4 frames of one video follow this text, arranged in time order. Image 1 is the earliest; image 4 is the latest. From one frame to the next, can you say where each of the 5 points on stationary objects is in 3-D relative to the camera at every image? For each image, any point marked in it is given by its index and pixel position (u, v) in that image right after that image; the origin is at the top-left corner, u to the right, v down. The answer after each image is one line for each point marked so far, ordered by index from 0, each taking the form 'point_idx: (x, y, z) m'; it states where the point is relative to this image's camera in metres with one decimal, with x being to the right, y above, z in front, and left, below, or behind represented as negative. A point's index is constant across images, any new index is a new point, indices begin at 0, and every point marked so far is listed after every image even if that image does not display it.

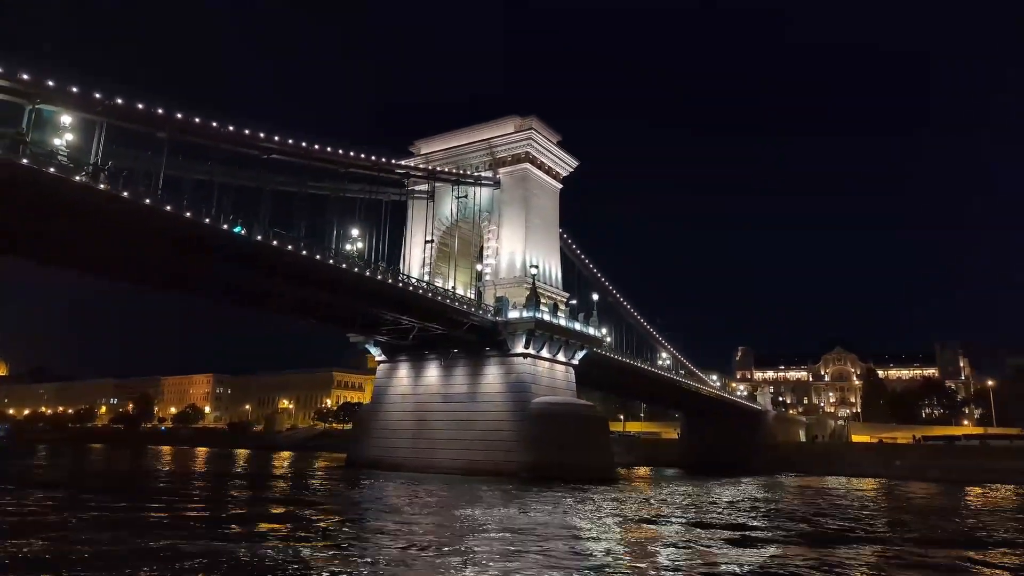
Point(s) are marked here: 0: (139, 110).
0: (-7.1, +3.4, +14.6) m
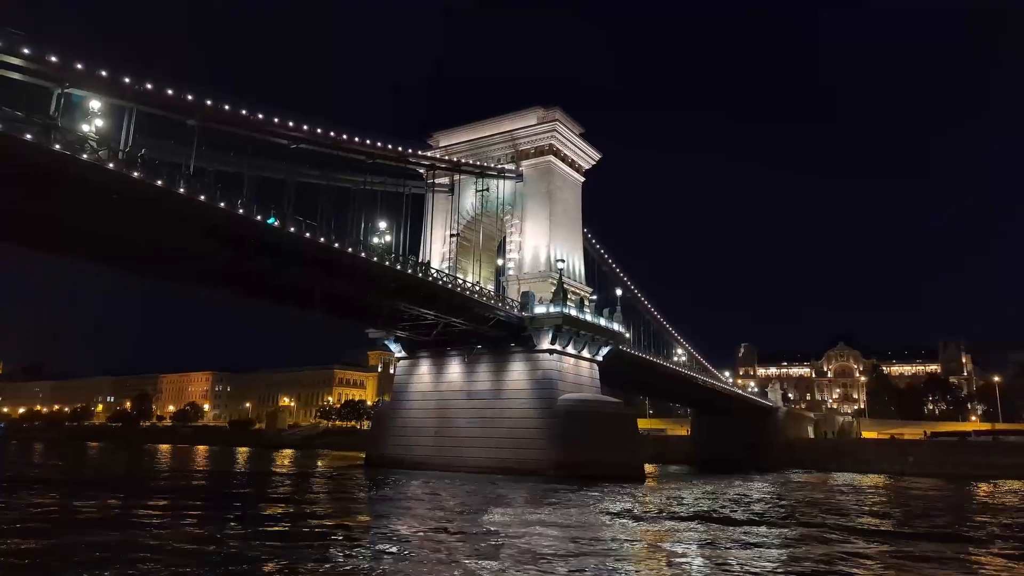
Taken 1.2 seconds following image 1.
0: (-6.3, +3.5, +14.0) m
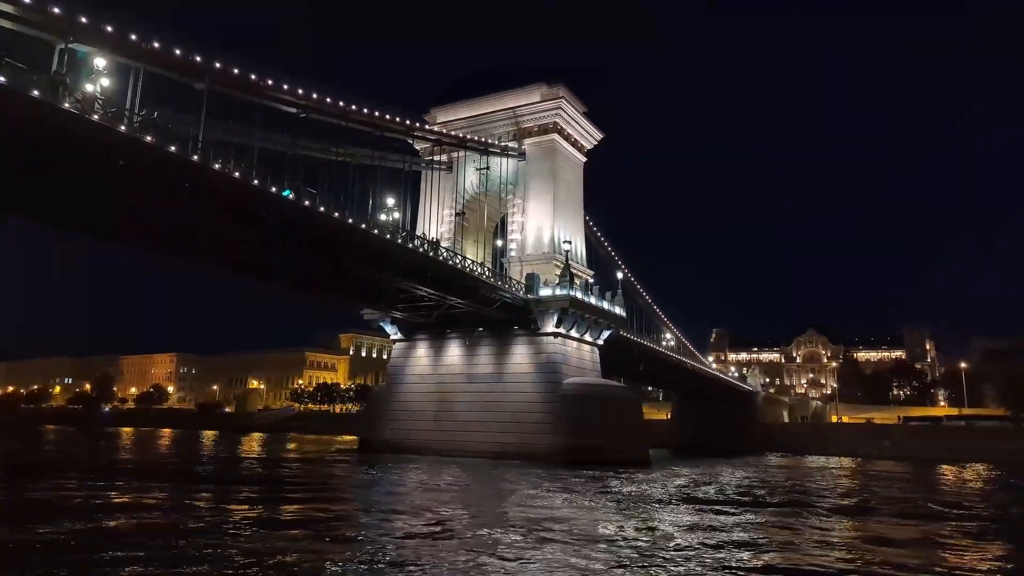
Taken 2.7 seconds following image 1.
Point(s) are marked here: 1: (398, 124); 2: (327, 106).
0: (-5.7, +3.9, +13.1) m
1: (-2.9, +4.2, +19.6) m
2: (-4.0, +4.0, +16.8) m
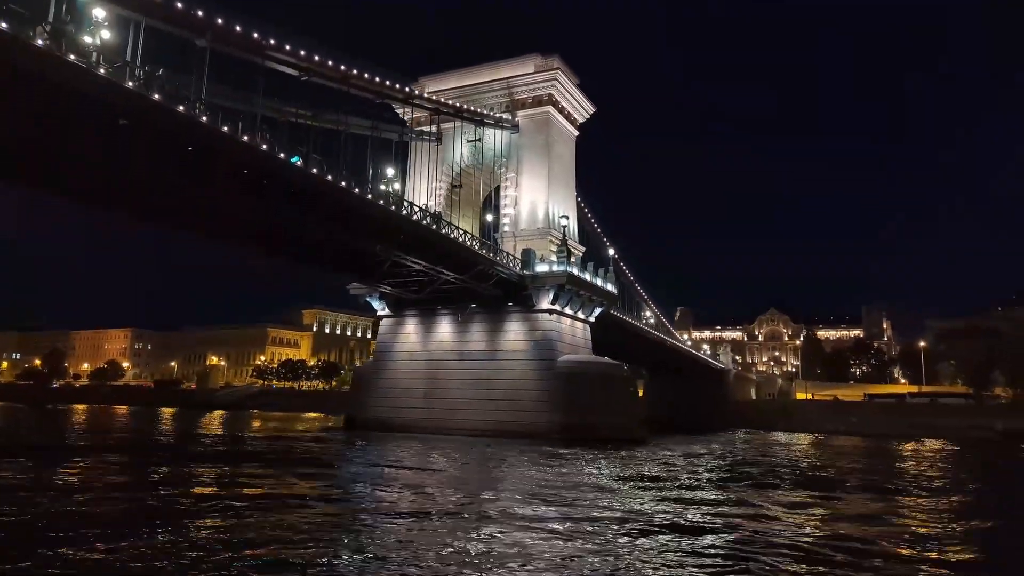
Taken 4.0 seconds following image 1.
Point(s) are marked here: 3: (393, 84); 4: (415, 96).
0: (-5.3, +4.4, +12.2) m
1: (-2.9, +4.9, +18.9) m
2: (-3.8, +4.5, +16.0) m
3: (-2.9, +5.0, +18.8) m
4: (-2.5, +5.0, +19.9) m
